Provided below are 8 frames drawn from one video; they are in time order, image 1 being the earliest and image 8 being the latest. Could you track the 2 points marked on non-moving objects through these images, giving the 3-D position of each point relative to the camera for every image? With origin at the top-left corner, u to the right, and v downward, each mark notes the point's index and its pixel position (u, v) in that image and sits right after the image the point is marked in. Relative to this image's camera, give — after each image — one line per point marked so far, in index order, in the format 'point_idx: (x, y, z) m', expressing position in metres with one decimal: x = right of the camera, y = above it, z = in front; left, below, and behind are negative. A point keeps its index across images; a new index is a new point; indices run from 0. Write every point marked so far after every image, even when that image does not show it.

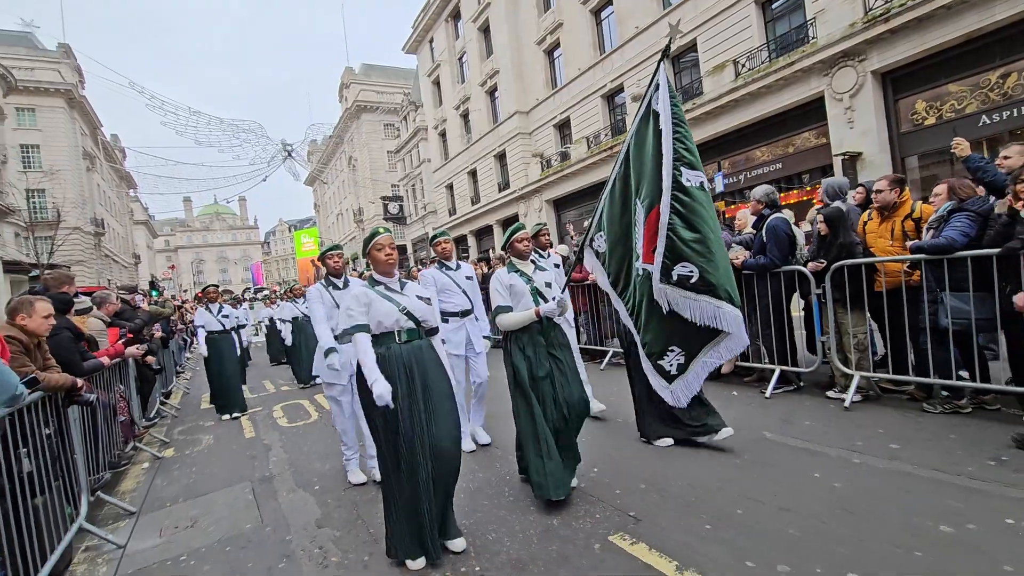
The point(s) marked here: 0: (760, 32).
0: (+9.8, +10.1, +20.1) m
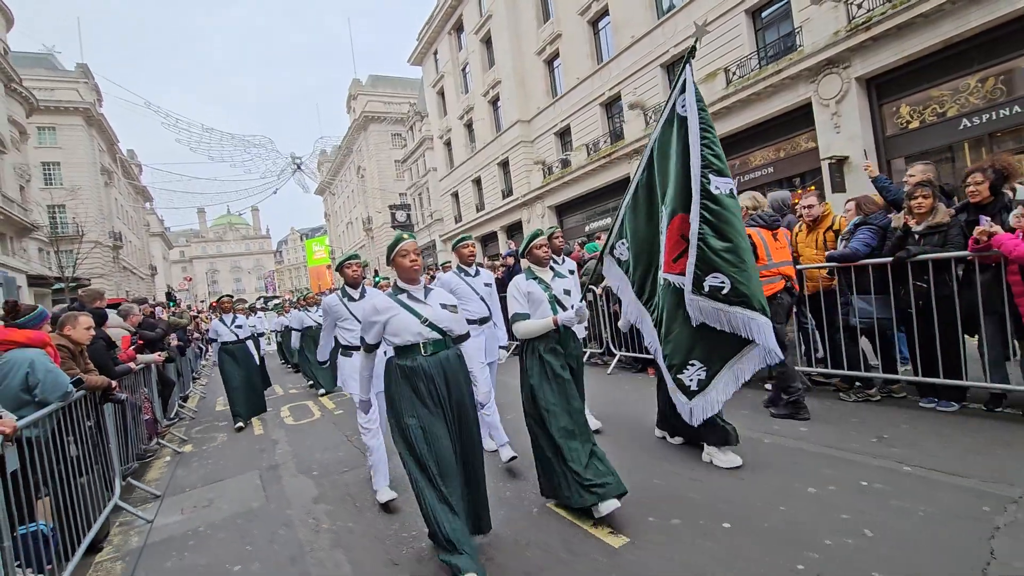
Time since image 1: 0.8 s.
0: (+9.6, +10.0, +20.6) m
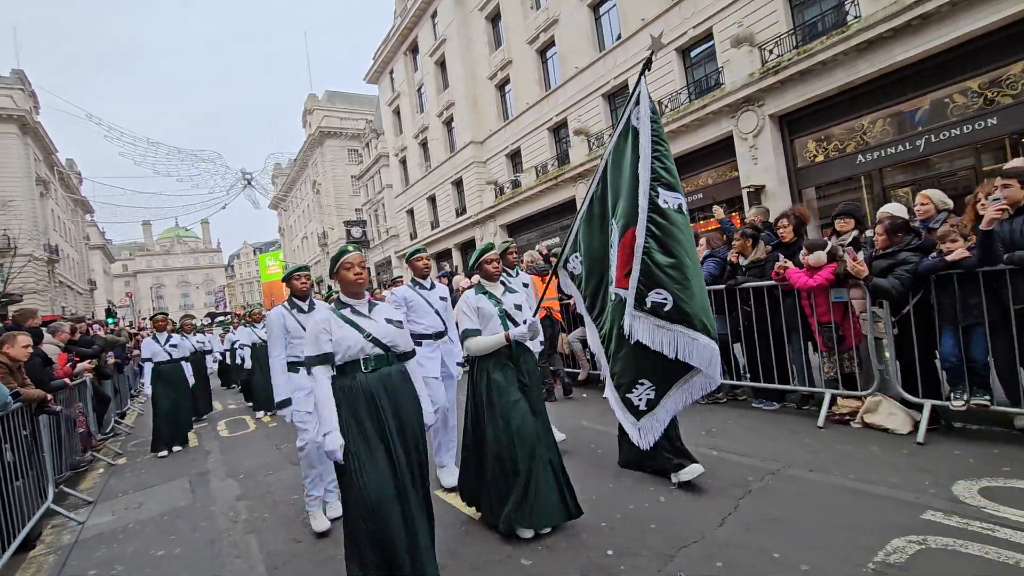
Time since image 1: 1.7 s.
0: (+7.4, +9.3, +22.4) m
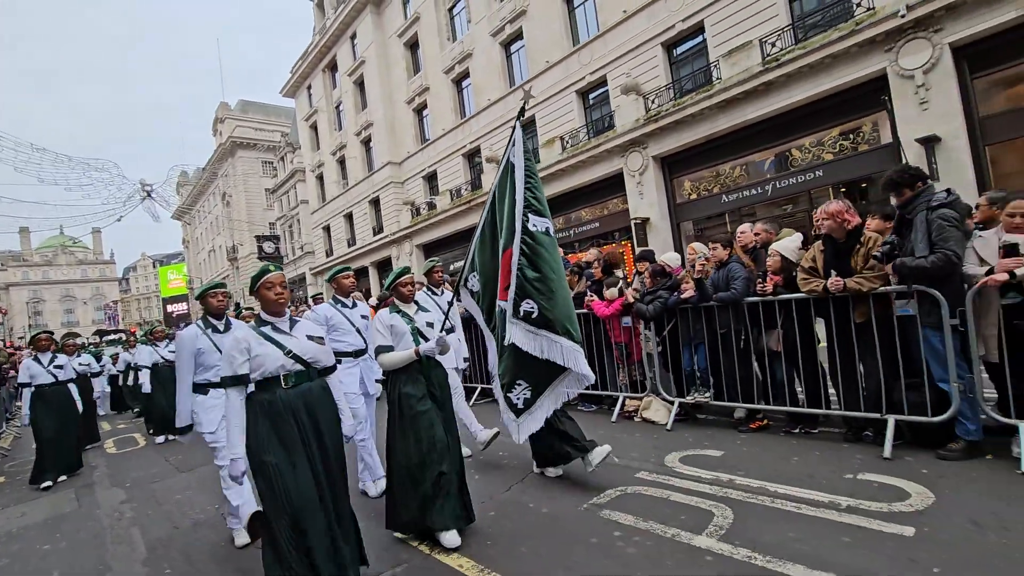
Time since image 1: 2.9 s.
0: (+3.3, +8.3, +24.6) m
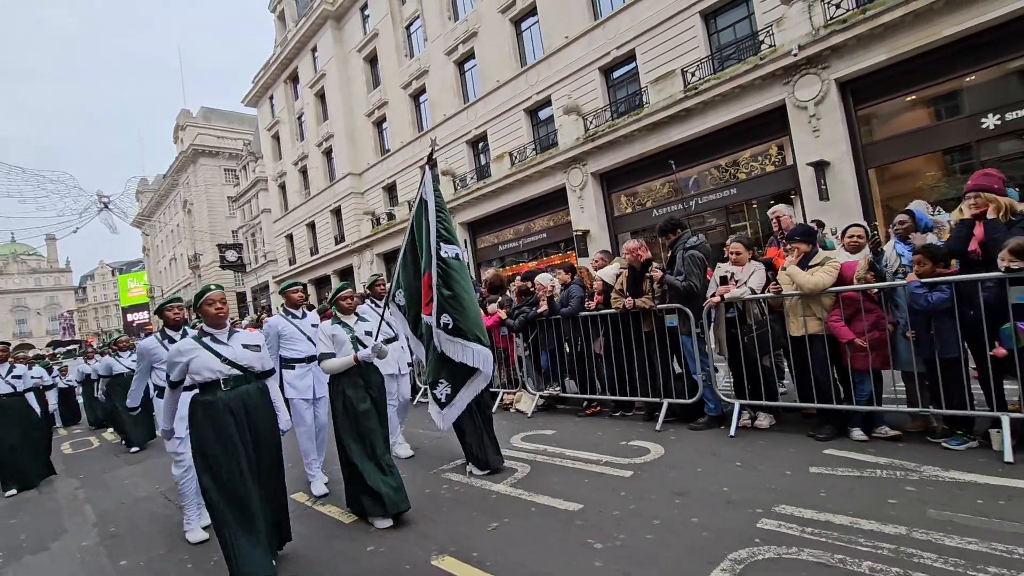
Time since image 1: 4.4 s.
0: (+0.8, +7.9, +26.1) m
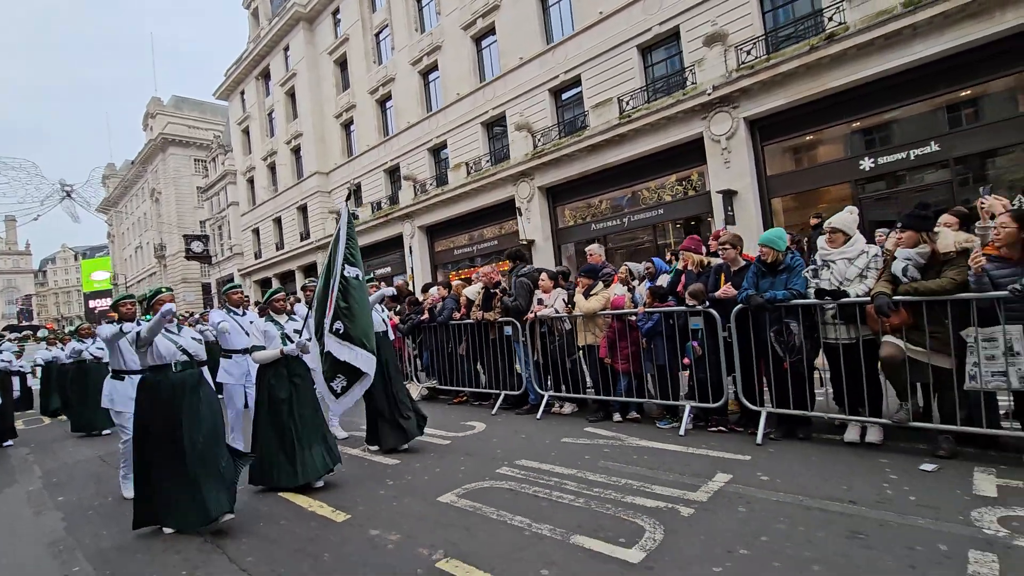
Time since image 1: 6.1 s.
0: (-1.5, +7.7, +27.7) m
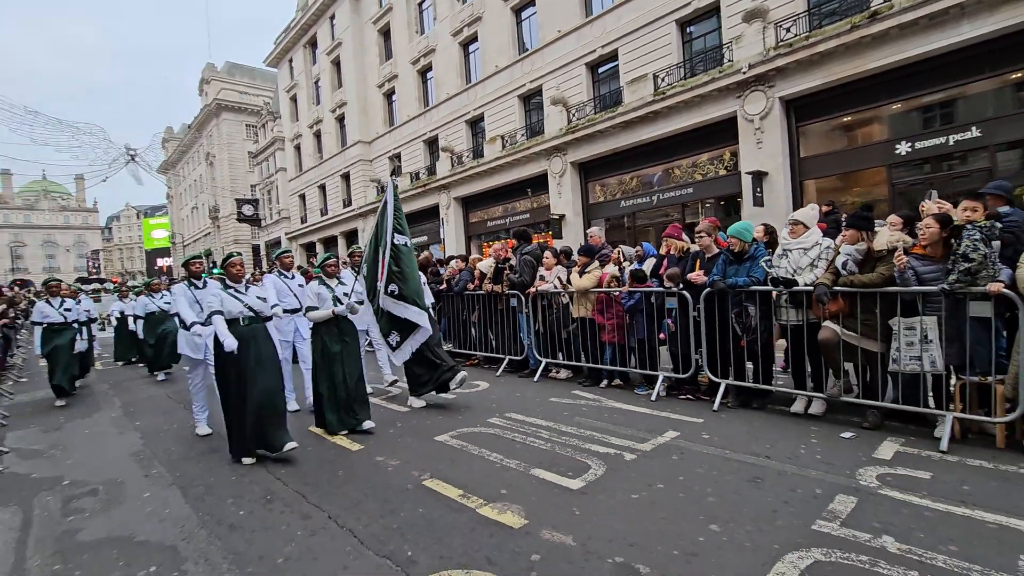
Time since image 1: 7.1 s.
0: (+0.4, +9.3, +28.0) m
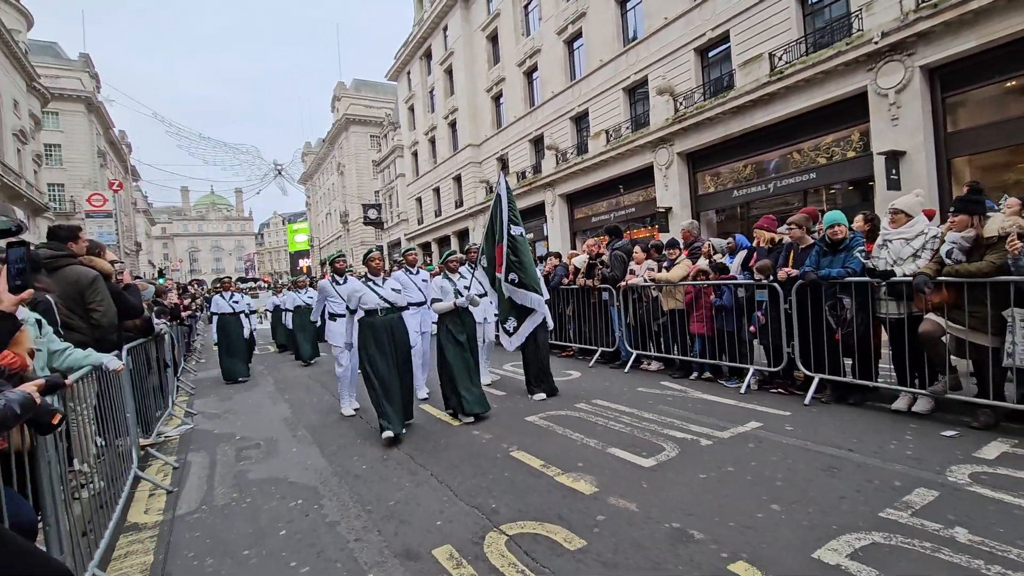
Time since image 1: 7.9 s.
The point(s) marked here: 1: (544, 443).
0: (+6.1, +9.5, +27.7) m
1: (+0.3, -1.5, +4.9) m
